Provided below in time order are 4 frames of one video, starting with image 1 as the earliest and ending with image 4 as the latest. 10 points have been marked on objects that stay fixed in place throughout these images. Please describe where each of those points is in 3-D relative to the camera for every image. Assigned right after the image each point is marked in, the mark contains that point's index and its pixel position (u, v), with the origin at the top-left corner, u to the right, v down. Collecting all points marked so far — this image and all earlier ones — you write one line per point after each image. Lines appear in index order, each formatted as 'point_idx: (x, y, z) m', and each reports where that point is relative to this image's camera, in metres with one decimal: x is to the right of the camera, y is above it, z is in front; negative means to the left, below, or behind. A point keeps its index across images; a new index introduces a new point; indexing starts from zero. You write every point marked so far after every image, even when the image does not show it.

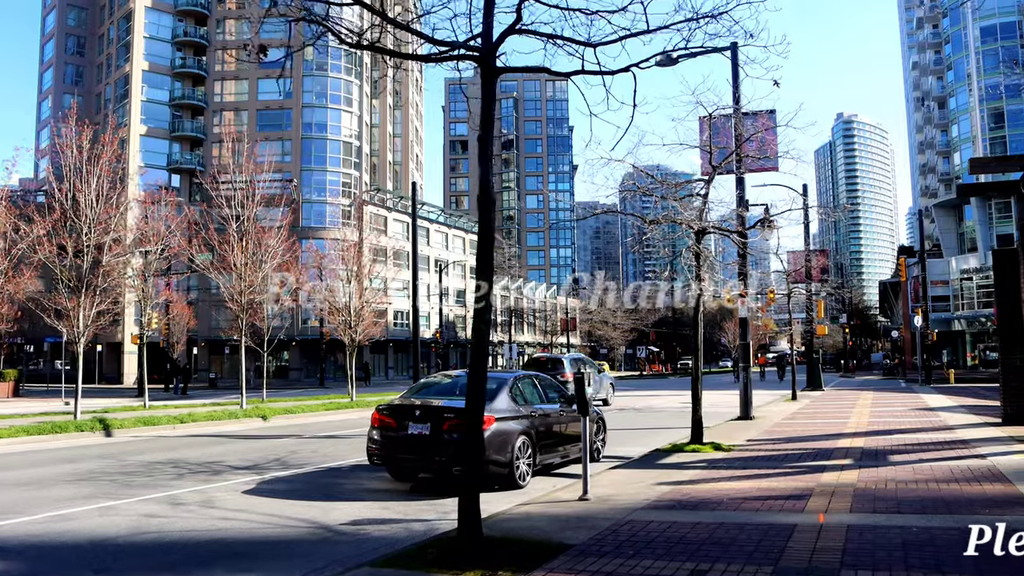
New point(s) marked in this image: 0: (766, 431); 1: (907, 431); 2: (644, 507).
0: (+4.5, -2.6, +13.6) m
1: (+6.5, -2.4, +12.7) m
2: (+1.2, -1.9, +6.8) m
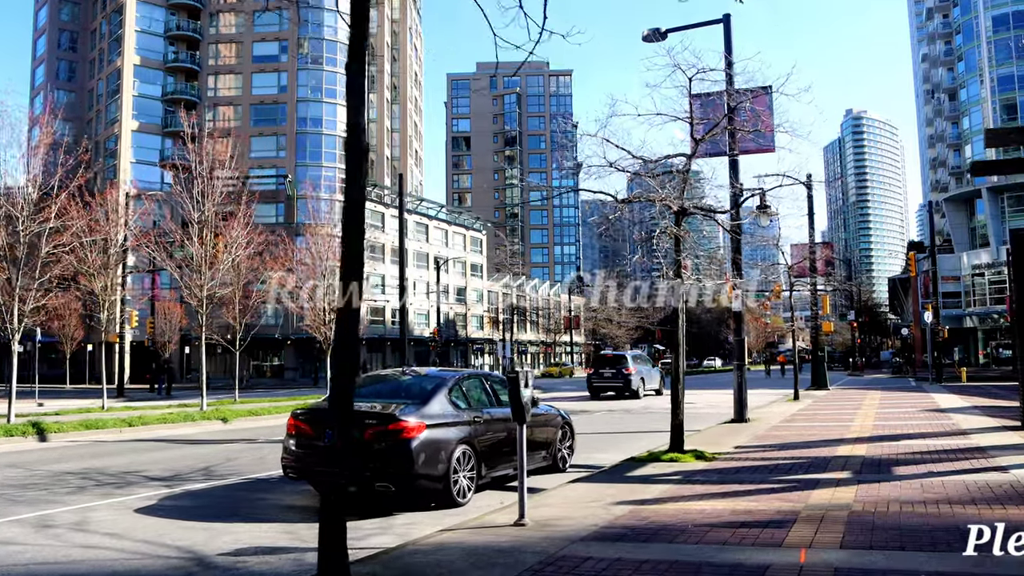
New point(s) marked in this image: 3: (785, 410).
0: (+3.9, -2.4, +12.3) m
1: (+5.9, -2.2, +11.3) m
2: (+0.5, -1.8, +5.5) m
3: (+6.8, -3.0, +19.1) m
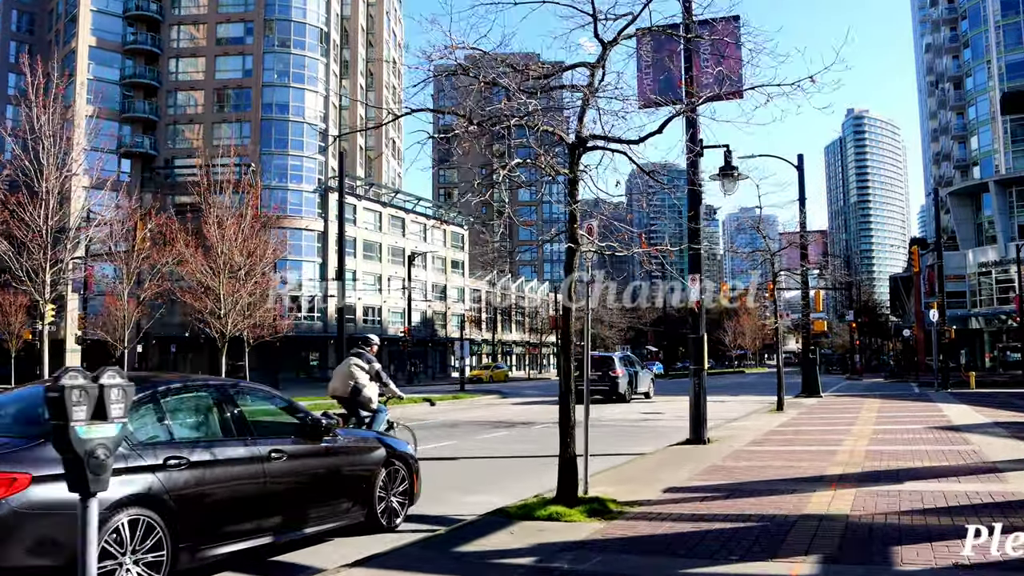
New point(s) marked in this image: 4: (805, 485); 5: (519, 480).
0: (+2.3, -2.1, +9.0) m
1: (+4.3, -1.9, +8.0) m
2: (-1.1, -1.5, +2.2) m
3: (+5.1, -2.8, +15.8) m
4: (+3.0, -2.0, +7.7) m
5: (+0.1, -2.3, +9.2) m
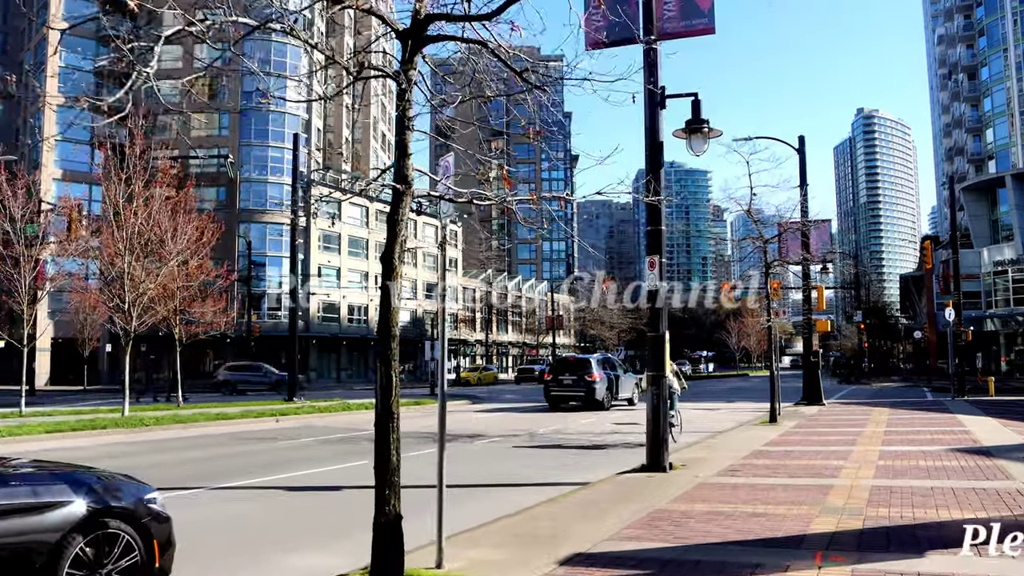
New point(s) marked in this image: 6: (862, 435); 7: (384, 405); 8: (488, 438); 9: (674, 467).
0: (+1.1, -1.9, +6.4) m
1: (+3.1, -1.7, +5.4) m
2: (-2.3, -1.3, -0.3) m
3: (+4.1, -2.6, +13.2) m
4: (+1.8, -1.8, +5.2) m
5: (-1.0, -2.1, +6.7) m
6: (+6.0, -2.5, +13.2) m
7: (-0.7, -0.6, +4.3) m
8: (-0.4, -3.0, +15.4) m
9: (+2.1, -2.3, +9.9) m
